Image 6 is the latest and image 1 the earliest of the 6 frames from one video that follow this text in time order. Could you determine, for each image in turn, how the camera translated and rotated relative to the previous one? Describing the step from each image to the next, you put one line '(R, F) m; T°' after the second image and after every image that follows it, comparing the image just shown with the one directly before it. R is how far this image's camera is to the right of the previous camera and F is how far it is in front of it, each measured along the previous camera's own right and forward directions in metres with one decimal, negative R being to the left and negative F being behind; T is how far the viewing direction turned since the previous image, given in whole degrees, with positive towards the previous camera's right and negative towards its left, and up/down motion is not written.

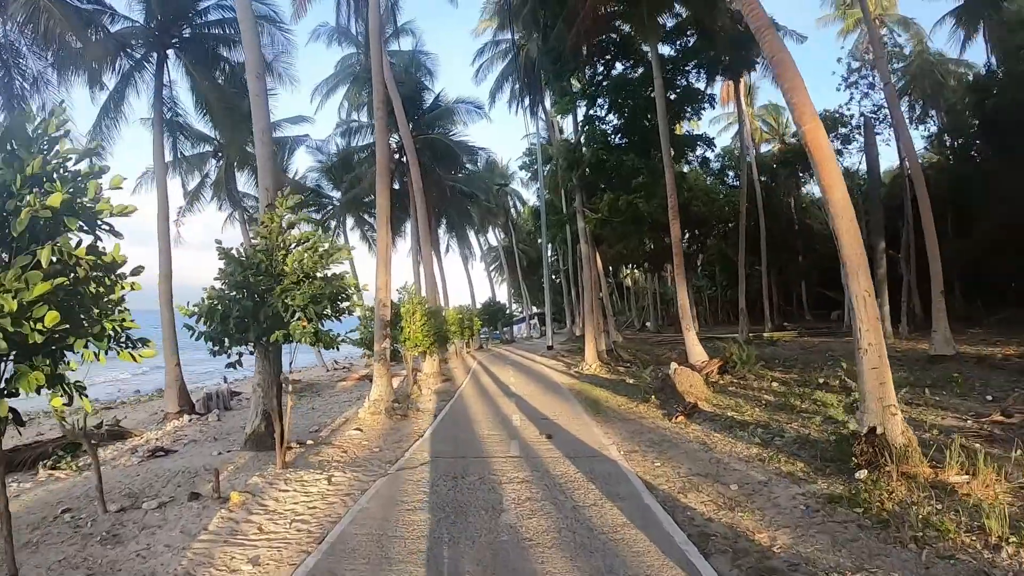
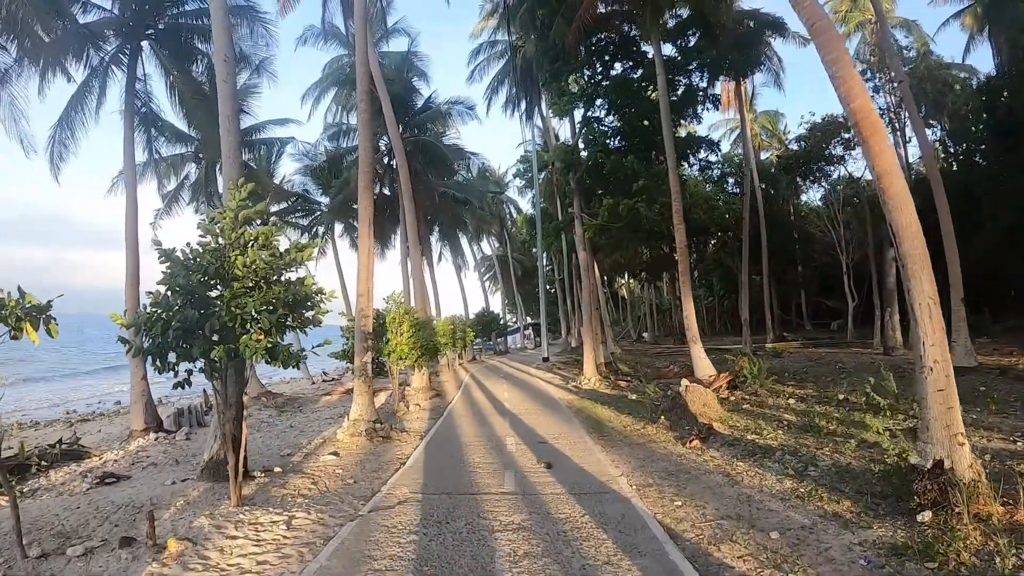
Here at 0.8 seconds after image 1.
(0.0, +1.0) m; 0°
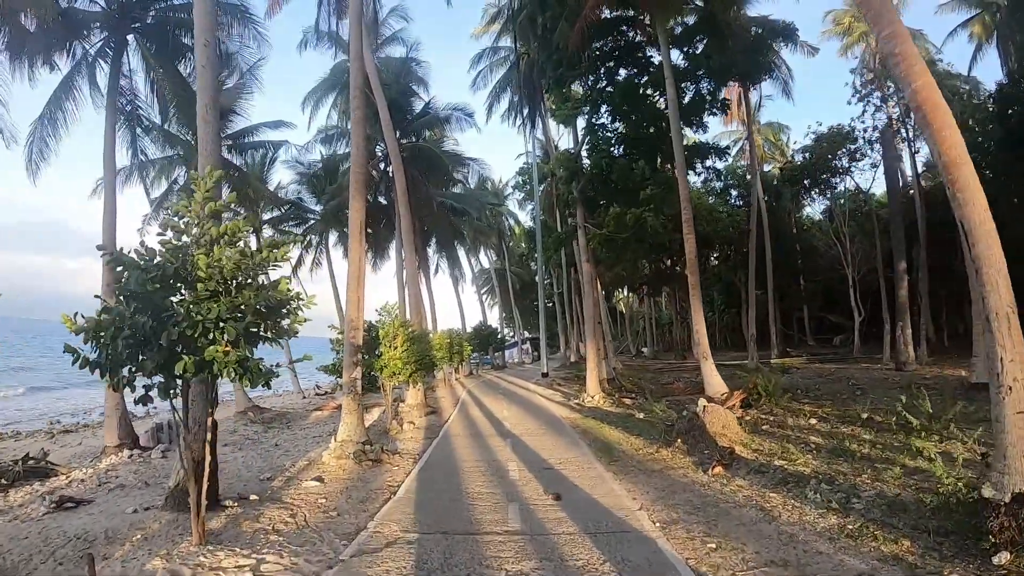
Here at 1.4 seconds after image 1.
(-0.1, +0.8) m; 0°
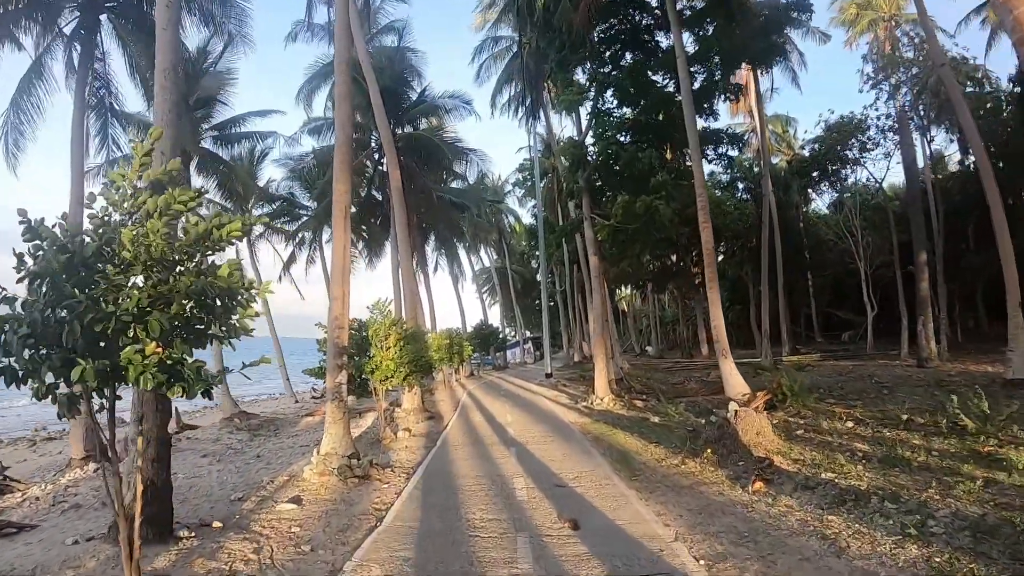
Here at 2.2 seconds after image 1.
(0.0, +1.1) m; 0°
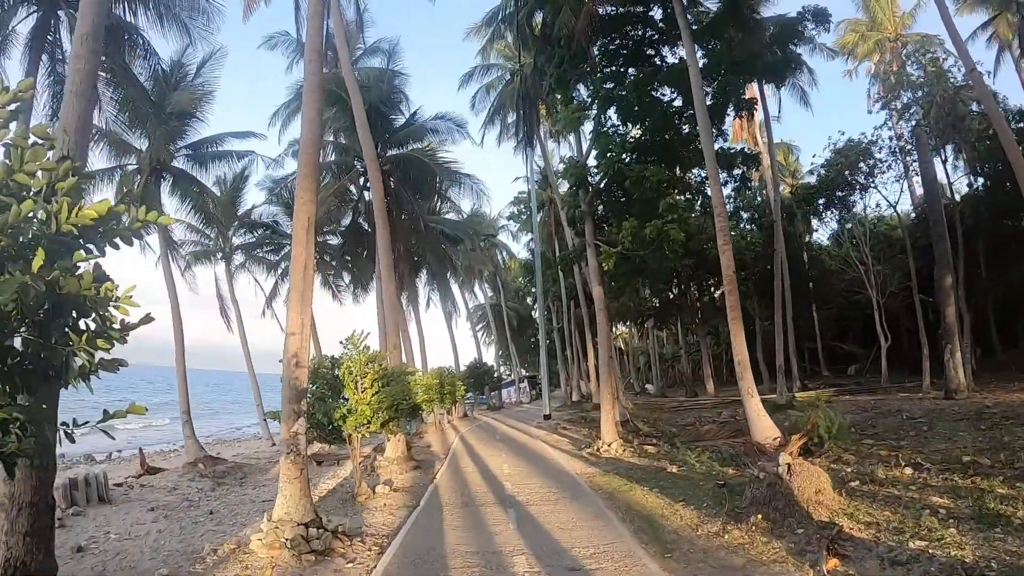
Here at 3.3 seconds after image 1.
(0.0, +1.5) m; 0°
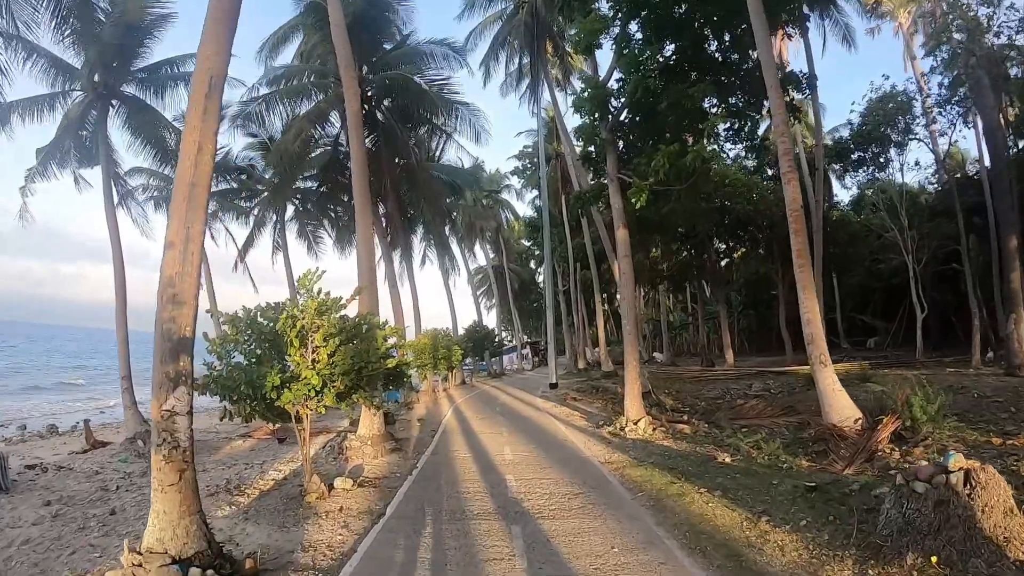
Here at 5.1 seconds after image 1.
(0.0, +2.5) m; 0°
